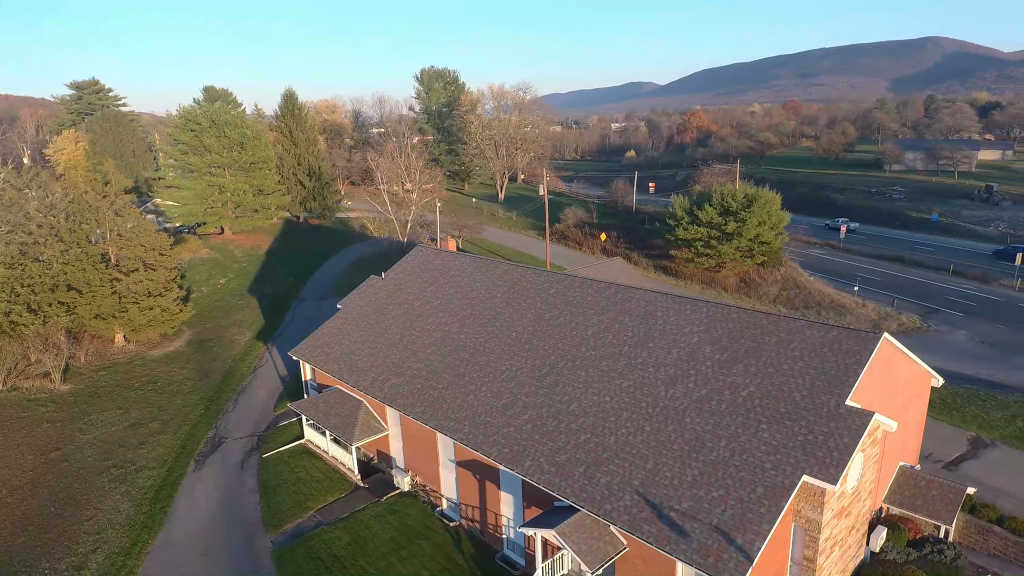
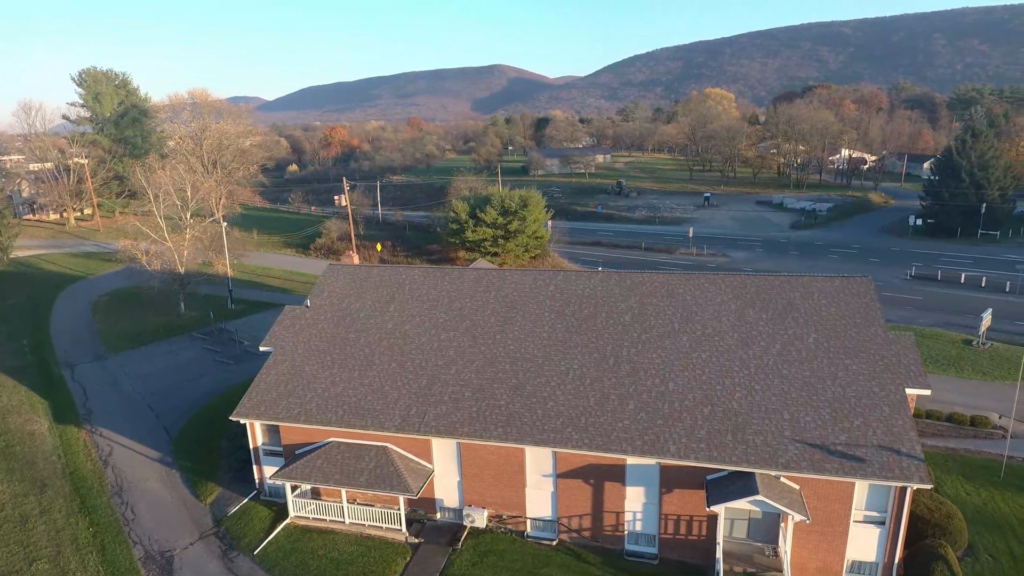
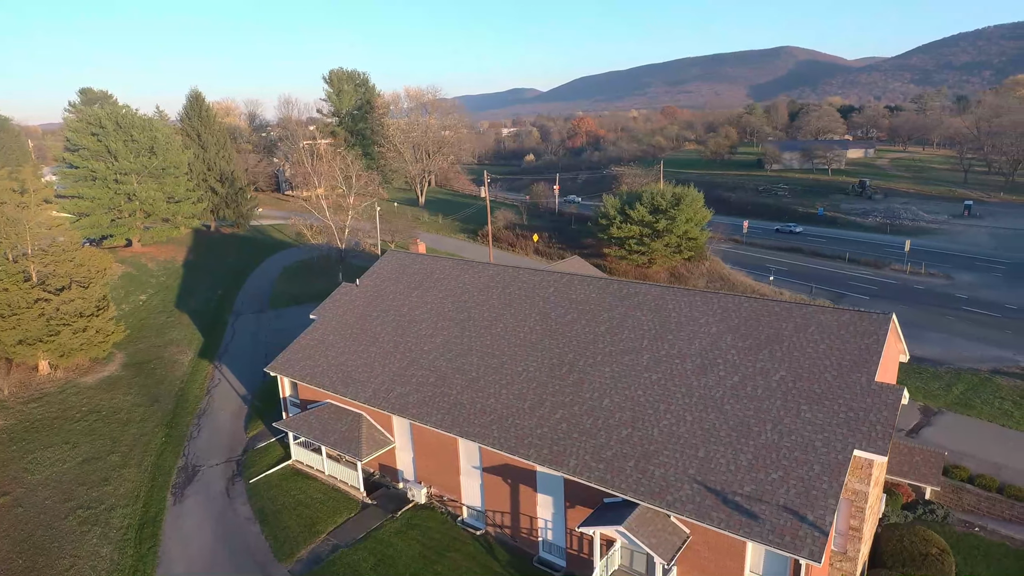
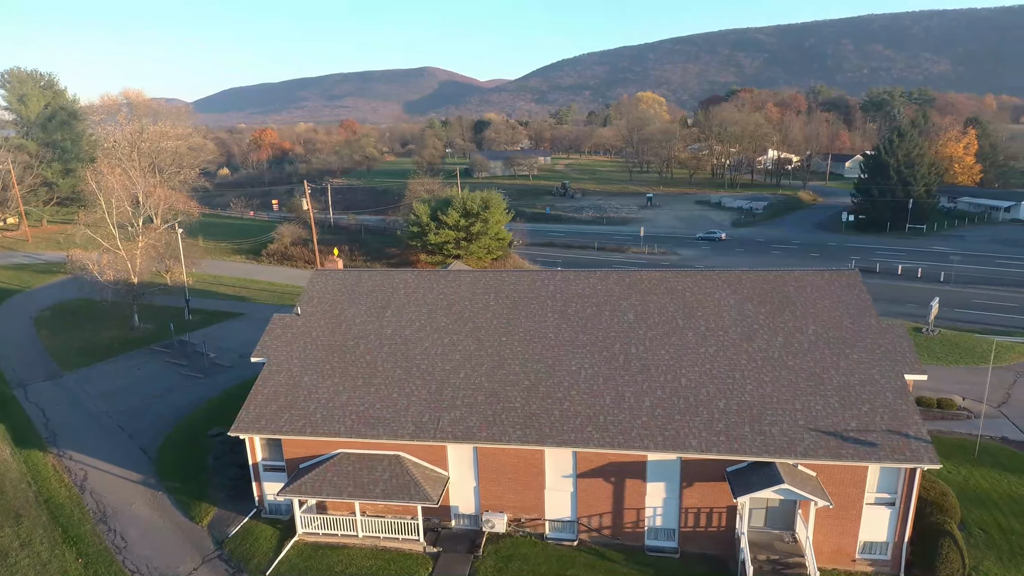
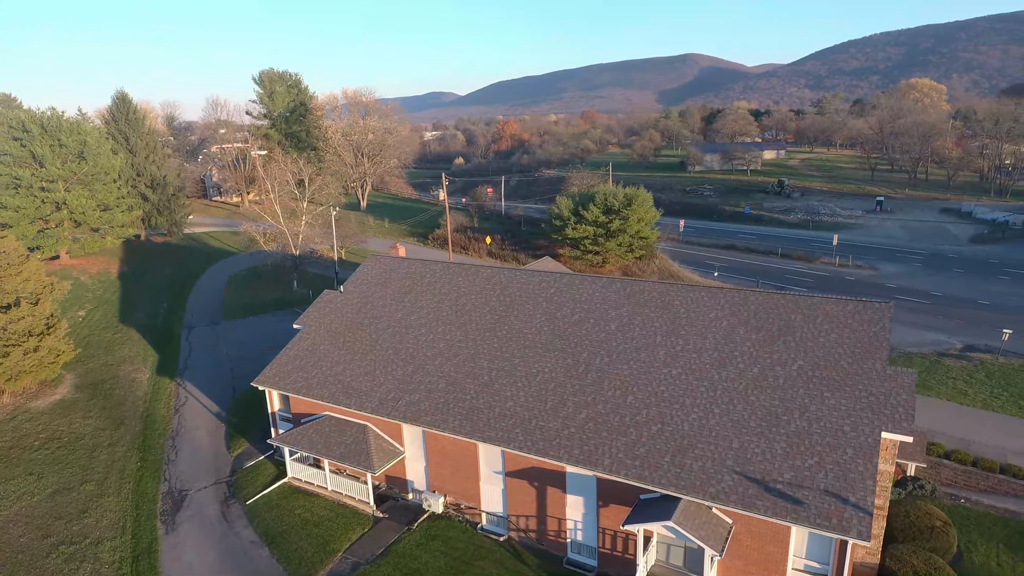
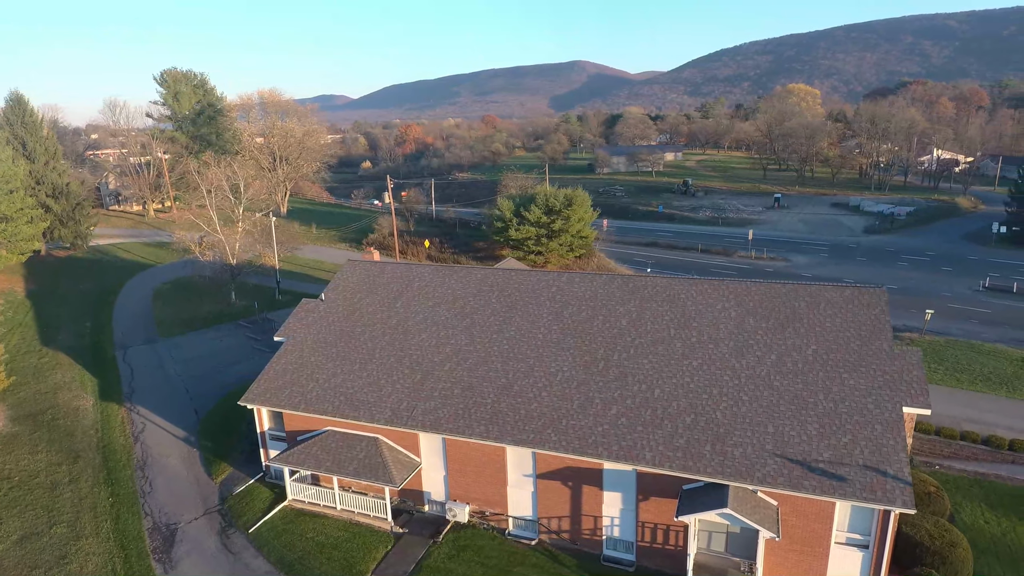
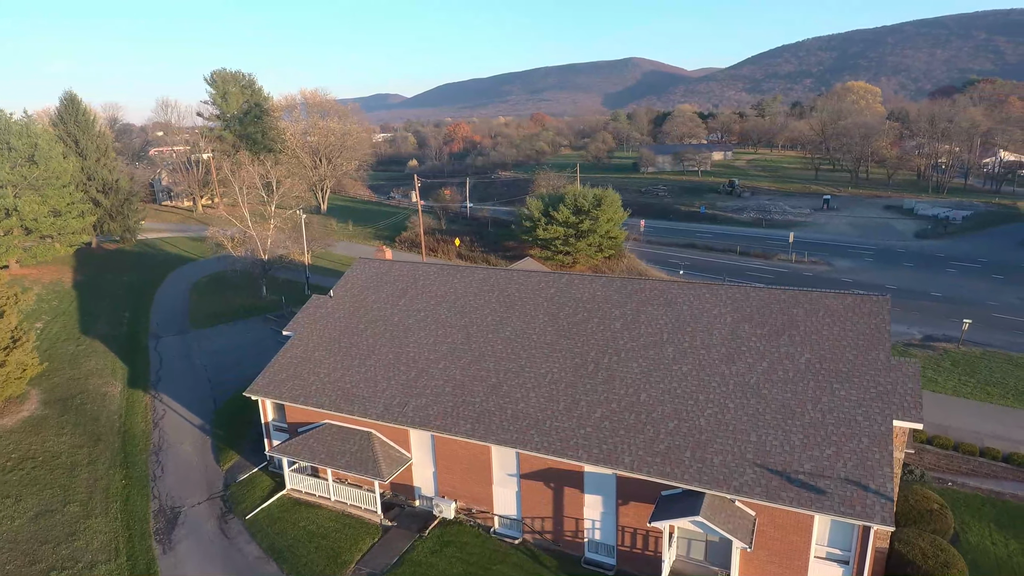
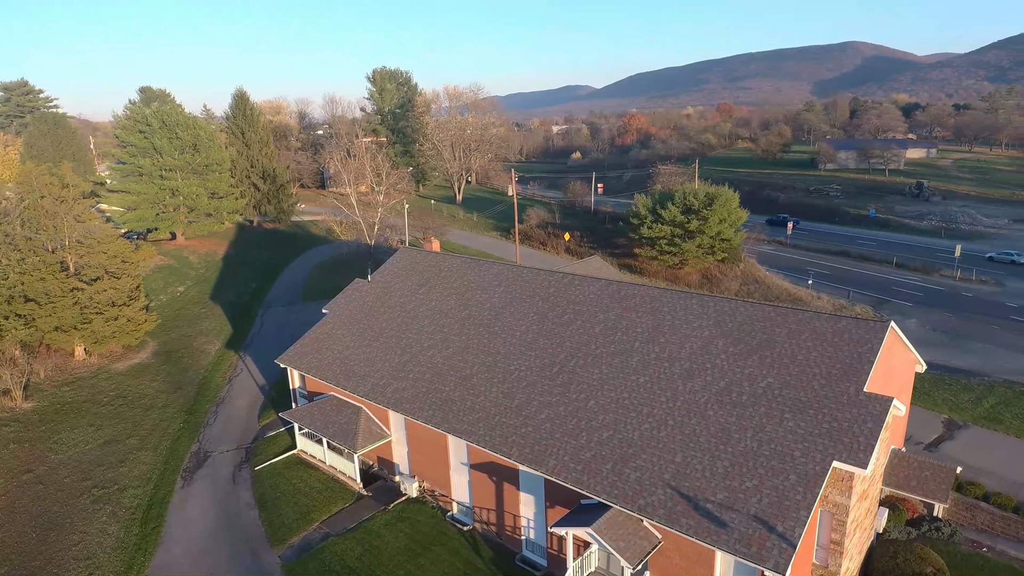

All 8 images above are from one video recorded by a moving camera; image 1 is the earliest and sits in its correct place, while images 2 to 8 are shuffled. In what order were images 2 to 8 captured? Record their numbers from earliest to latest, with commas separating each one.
8, 3, 5, 7, 6, 2, 4
